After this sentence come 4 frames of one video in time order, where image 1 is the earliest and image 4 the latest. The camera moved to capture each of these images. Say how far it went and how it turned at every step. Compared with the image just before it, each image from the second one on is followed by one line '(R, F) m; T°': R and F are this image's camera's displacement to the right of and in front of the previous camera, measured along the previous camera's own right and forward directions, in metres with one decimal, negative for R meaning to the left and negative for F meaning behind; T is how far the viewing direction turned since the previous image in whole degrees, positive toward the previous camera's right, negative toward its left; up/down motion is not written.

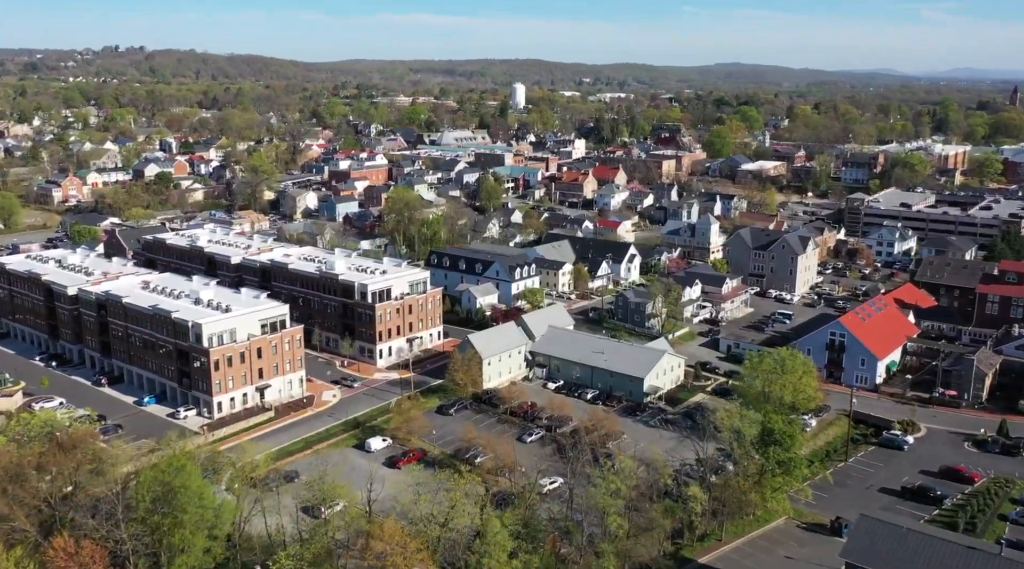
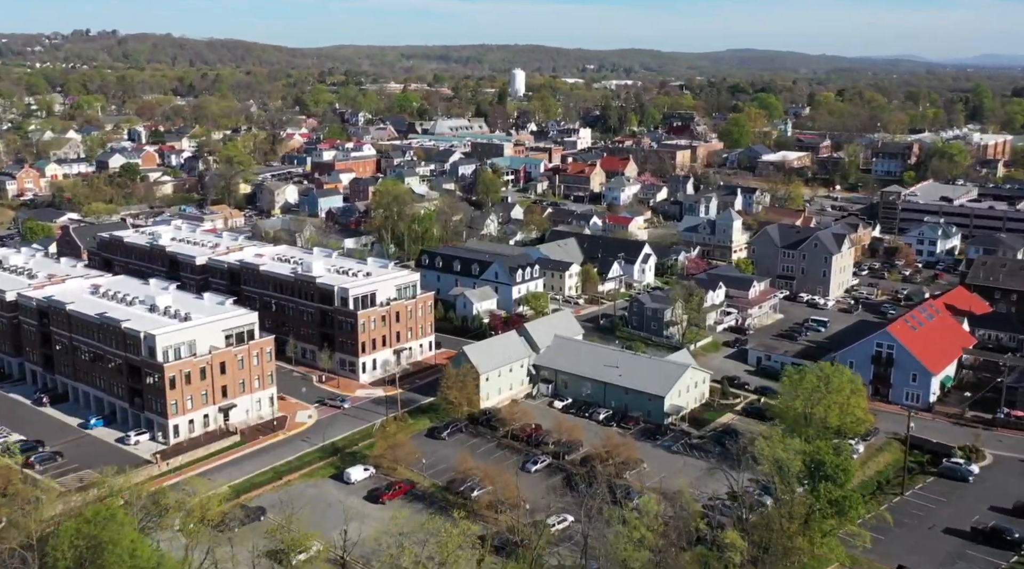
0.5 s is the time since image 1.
(-0.2, +5.4) m; 0°
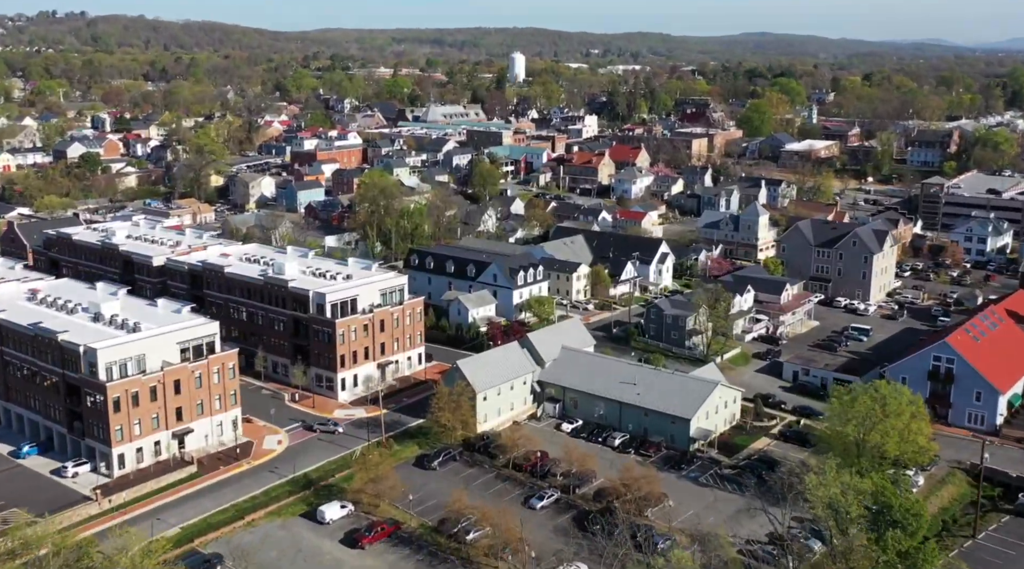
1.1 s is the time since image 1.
(-0.2, +5.1) m; 0°
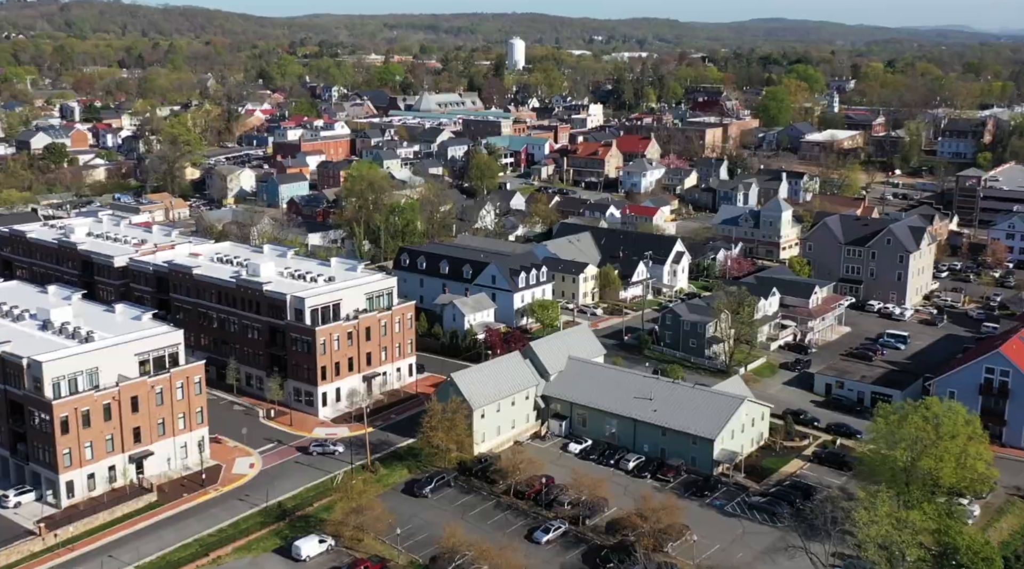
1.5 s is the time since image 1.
(-0.1, +3.6) m; 0°
